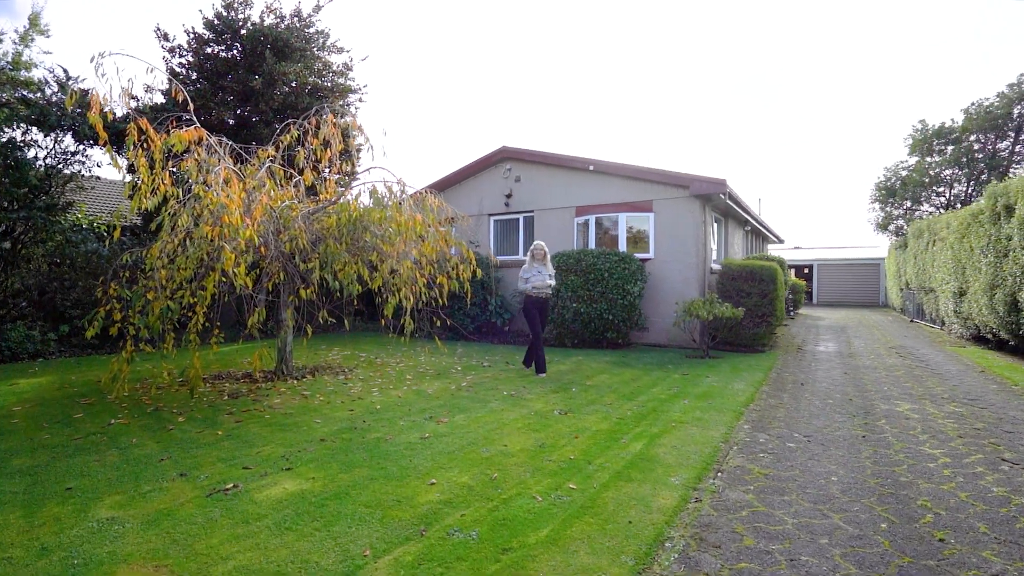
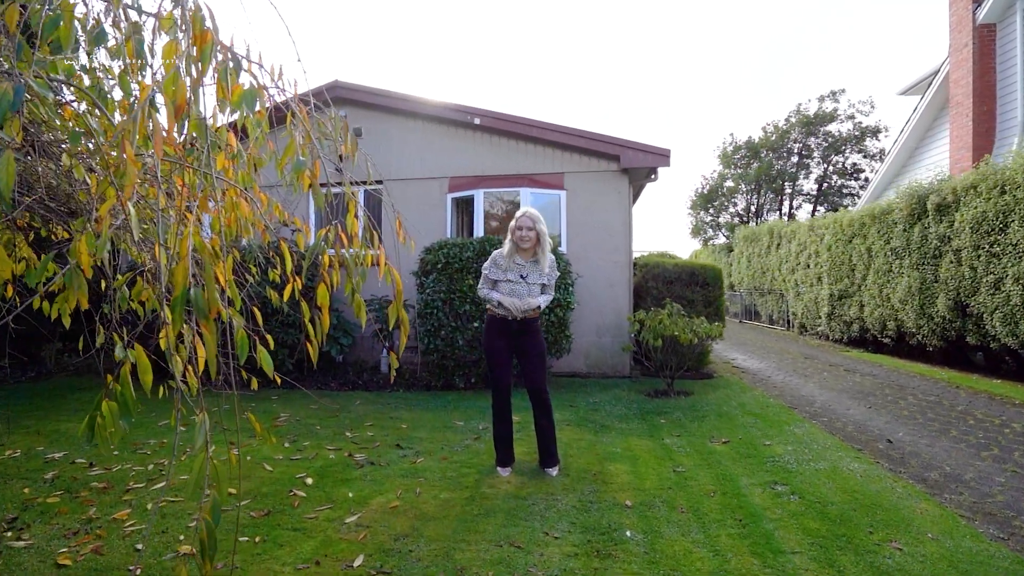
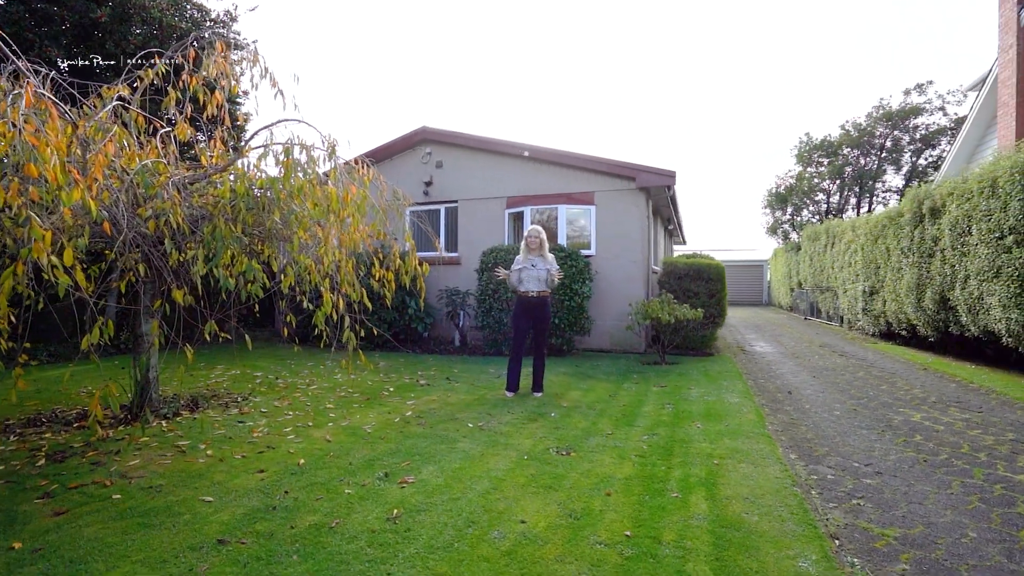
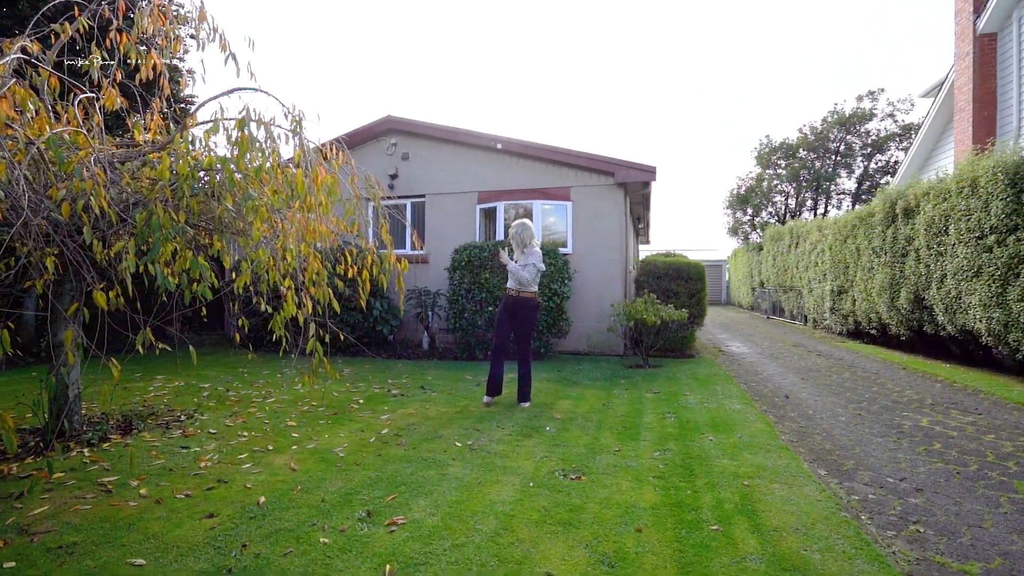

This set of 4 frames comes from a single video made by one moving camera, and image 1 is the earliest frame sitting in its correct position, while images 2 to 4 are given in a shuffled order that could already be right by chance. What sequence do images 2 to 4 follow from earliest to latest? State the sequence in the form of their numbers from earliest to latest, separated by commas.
3, 4, 2
